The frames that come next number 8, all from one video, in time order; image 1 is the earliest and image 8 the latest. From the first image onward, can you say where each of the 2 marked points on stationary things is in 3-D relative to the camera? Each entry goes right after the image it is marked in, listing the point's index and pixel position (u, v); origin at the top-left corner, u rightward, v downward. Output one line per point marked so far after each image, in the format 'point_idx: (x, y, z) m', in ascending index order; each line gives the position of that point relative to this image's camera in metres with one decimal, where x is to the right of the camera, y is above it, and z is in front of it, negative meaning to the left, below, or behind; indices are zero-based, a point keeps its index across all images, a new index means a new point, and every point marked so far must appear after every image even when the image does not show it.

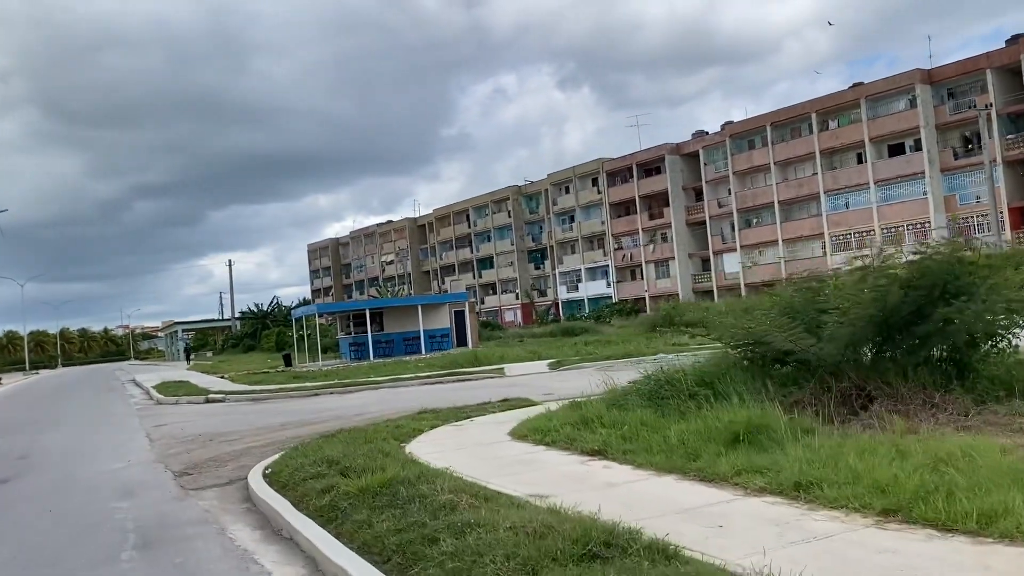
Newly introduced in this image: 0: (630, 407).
0: (+1.6, -1.6, +11.7) m
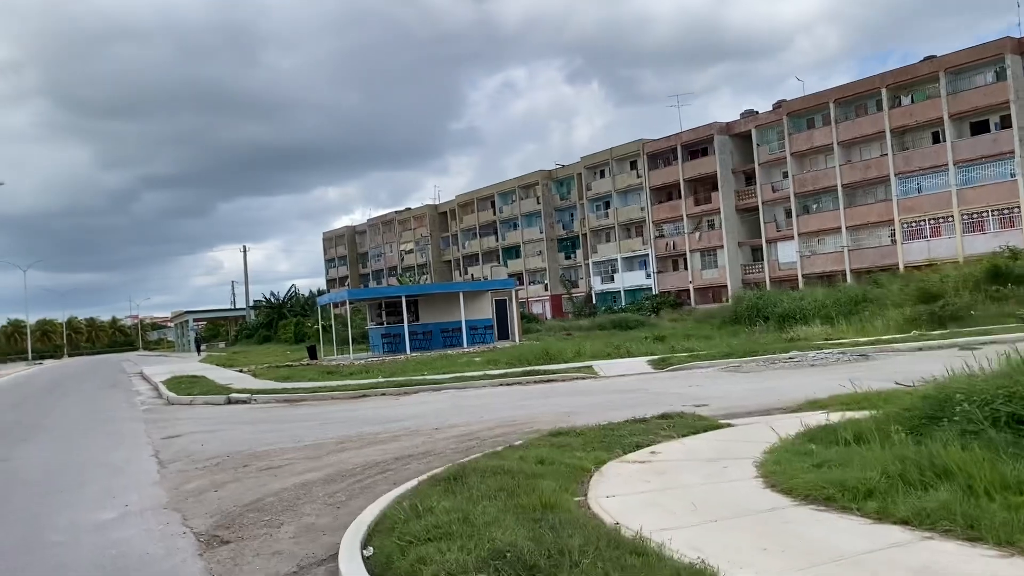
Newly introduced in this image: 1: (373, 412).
0: (+3.7, -1.2, +6.6) m
1: (-2.7, -2.4, +17.0) m
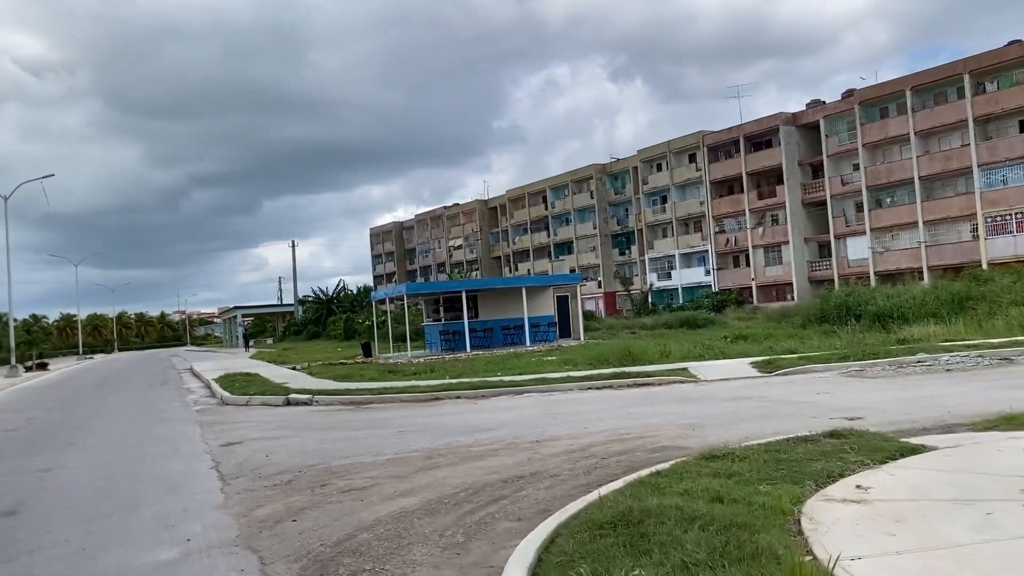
0: (+4.9, -1.1, +4.4) m
1: (-1.0, -2.3, +15.1) m
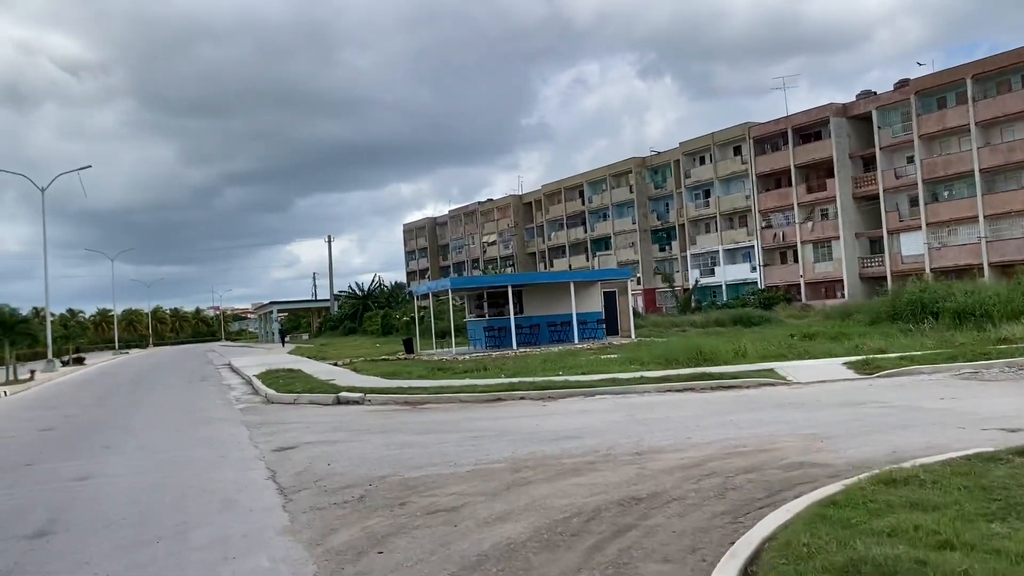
0: (+5.8, -1.0, +2.7) m
1: (+0.3, -2.1, +13.6) m
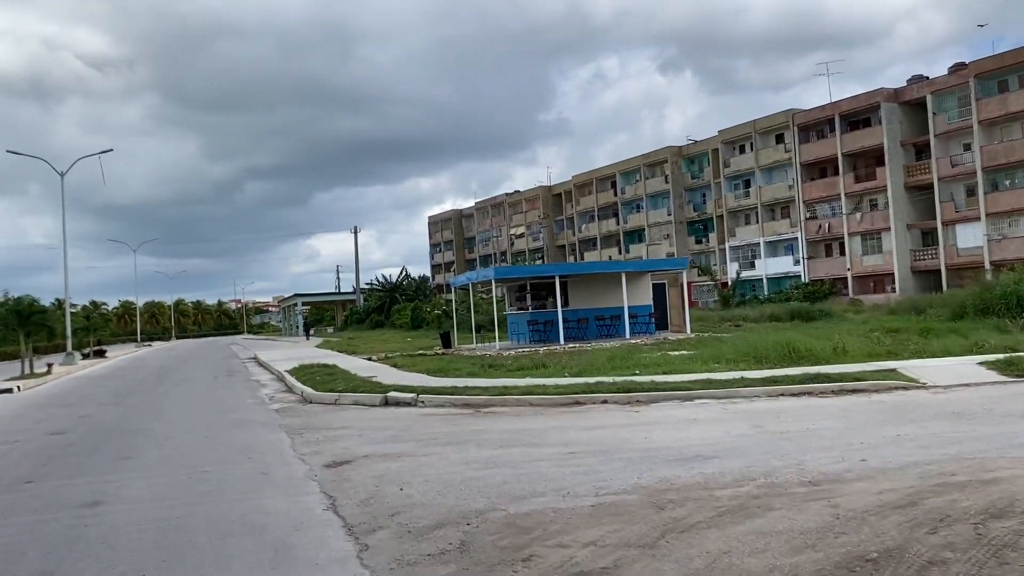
0: (+6.9, -0.9, +0.2) m
1: (+1.5, -1.9, +11.2) m
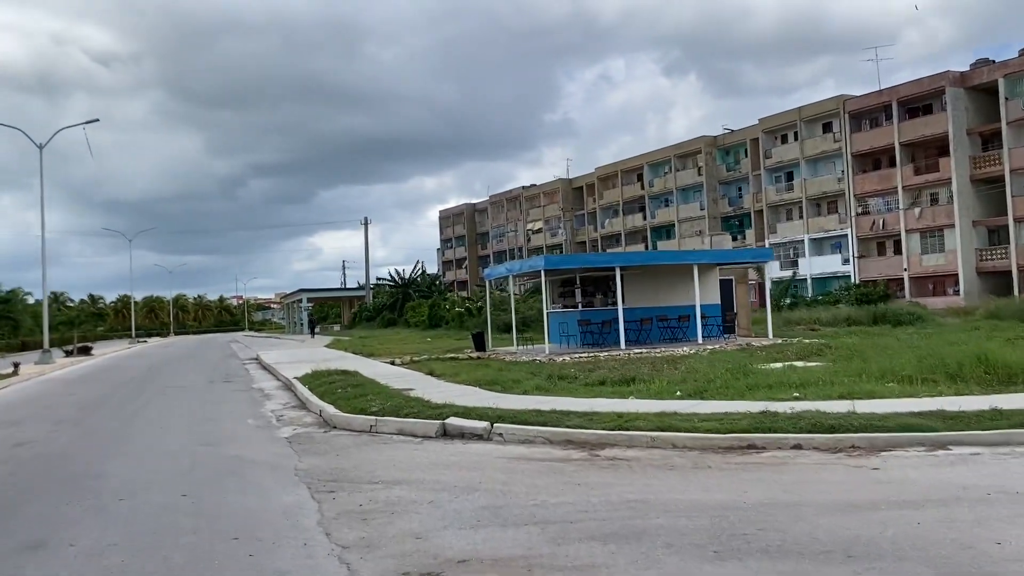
0: (+8.4, -0.8, -5.0) m
1: (+3.1, -1.7, +6.0) m
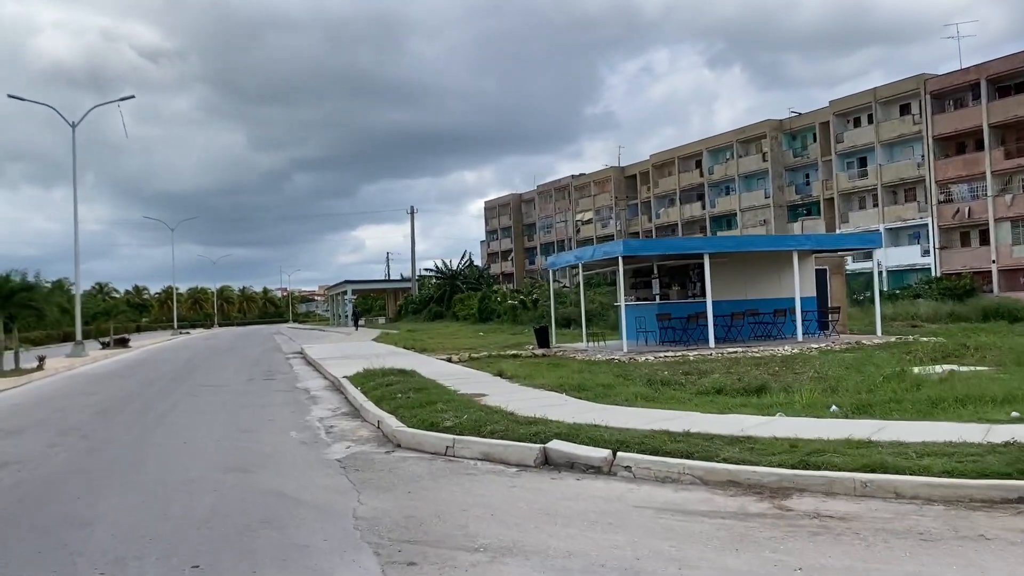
0: (+8.9, -0.7, -8.5) m
1: (+4.1, -1.6, +2.8) m
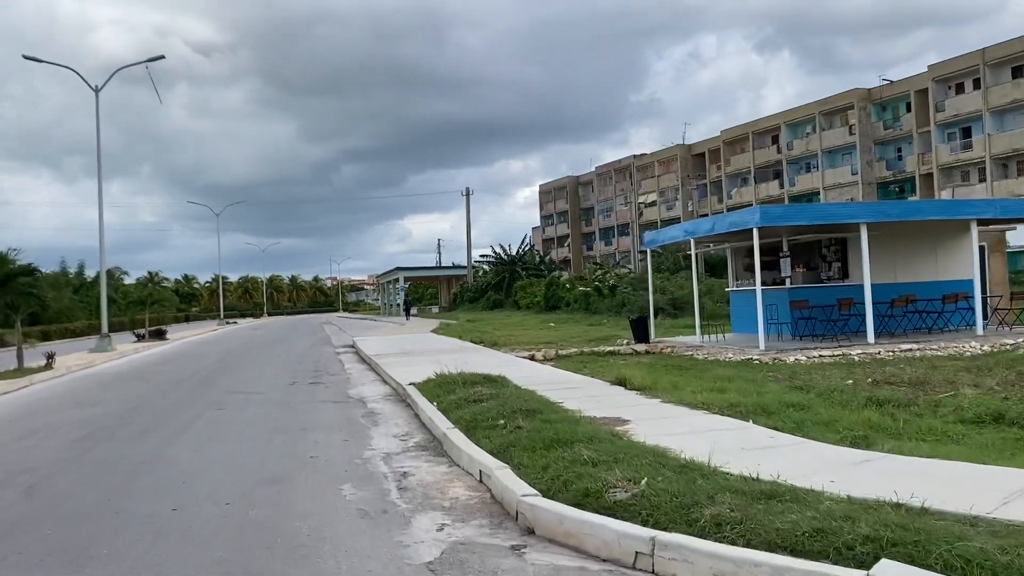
0: (+9.4, -0.7, -13.8) m
1: (+5.2, -1.4, -2.3) m
